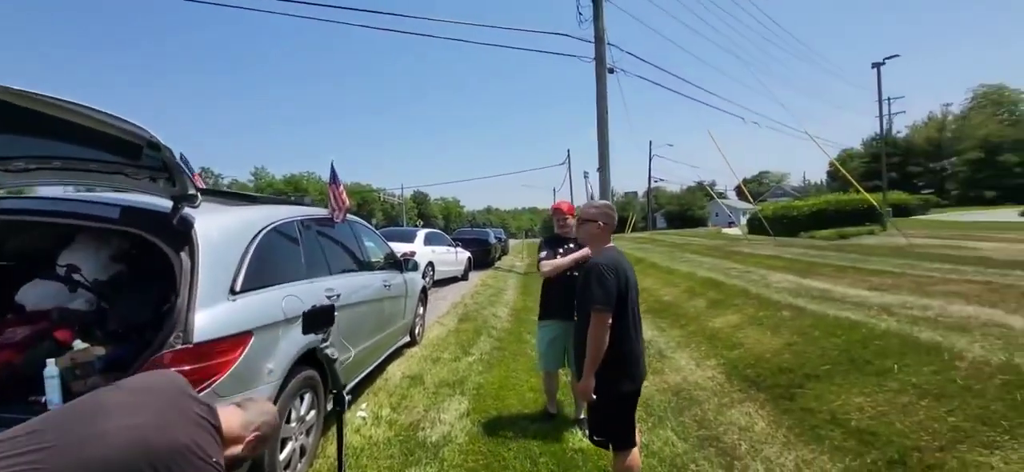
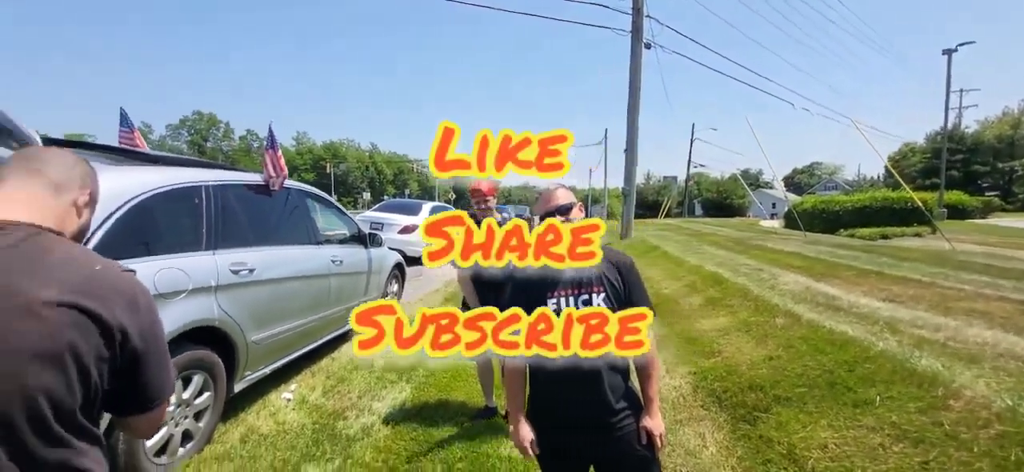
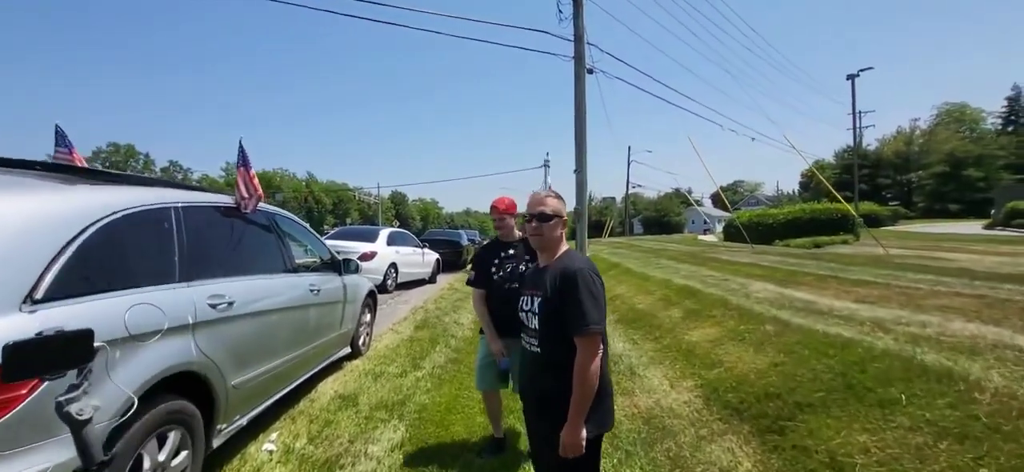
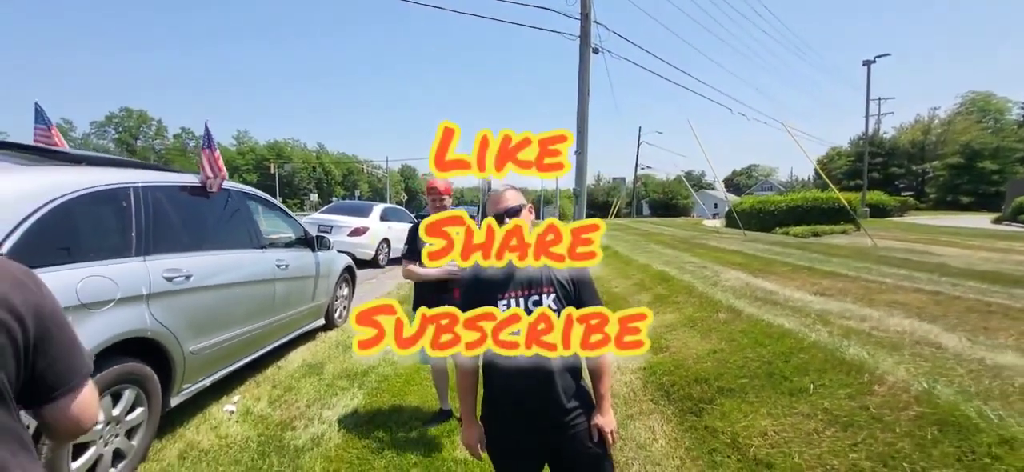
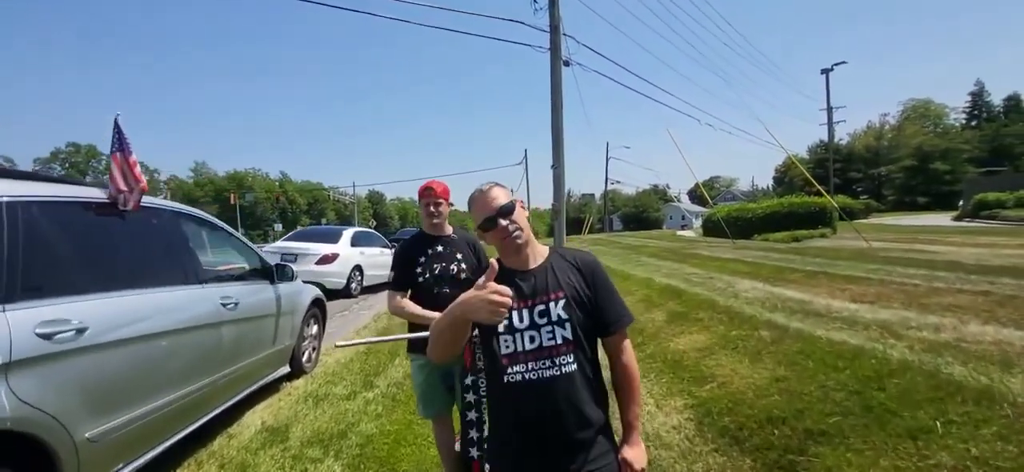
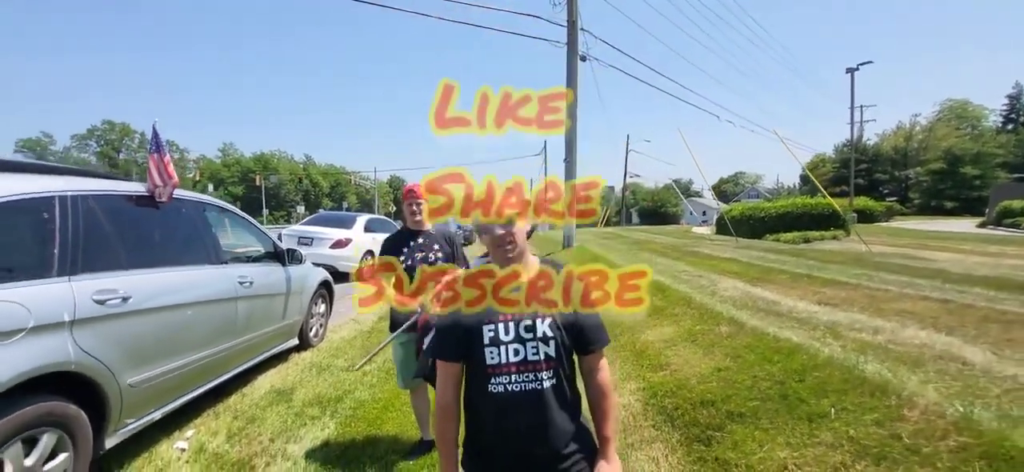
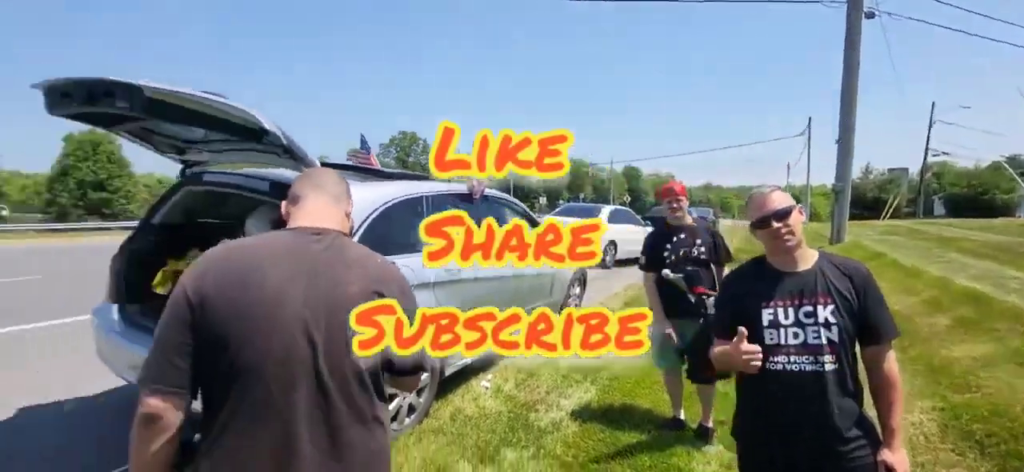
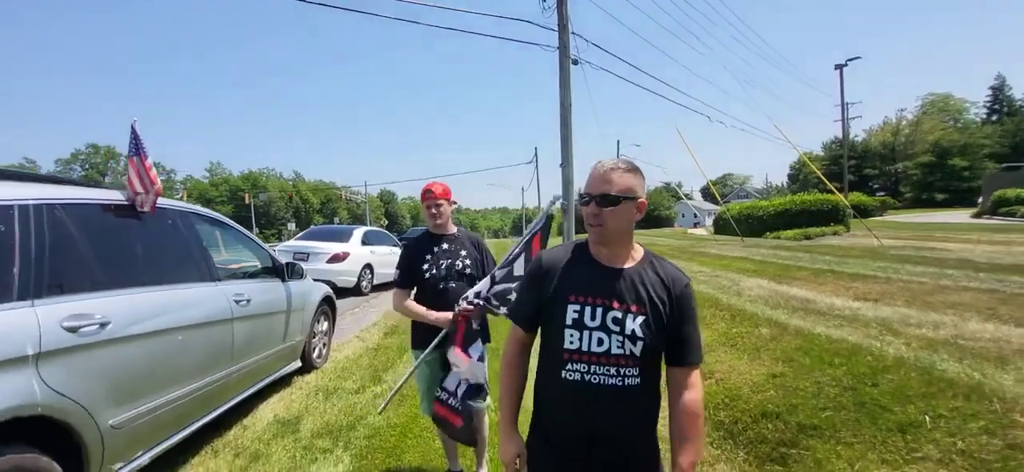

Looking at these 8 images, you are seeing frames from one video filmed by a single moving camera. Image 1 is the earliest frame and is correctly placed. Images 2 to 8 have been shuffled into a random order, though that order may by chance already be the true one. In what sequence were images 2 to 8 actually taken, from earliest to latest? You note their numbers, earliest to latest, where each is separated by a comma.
3, 5, 8, 6, 4, 2, 7
